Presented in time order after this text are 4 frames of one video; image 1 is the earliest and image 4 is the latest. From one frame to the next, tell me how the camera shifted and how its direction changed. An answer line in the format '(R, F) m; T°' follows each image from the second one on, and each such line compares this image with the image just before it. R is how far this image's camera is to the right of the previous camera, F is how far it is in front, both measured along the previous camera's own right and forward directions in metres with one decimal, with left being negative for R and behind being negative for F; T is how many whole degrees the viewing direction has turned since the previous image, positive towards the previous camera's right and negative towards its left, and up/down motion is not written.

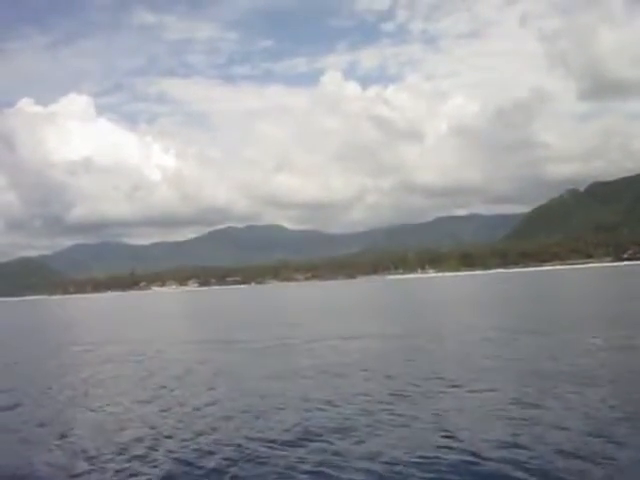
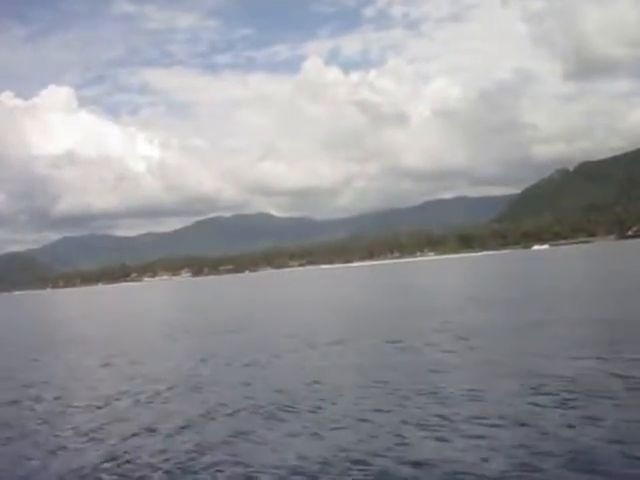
(-3.3, +8.1) m; +1°
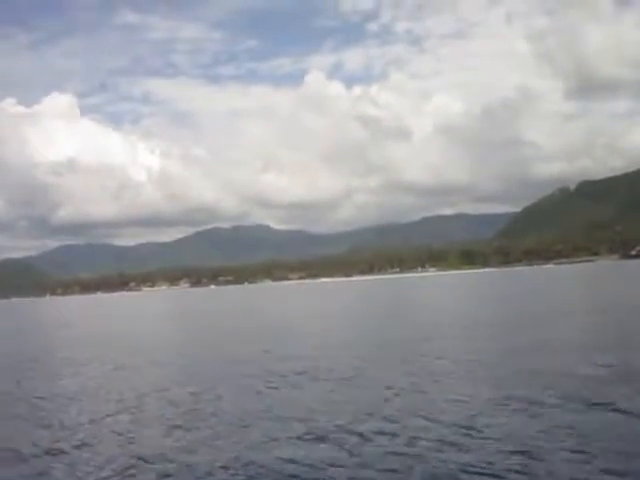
(-0.8, +2.2) m; 0°
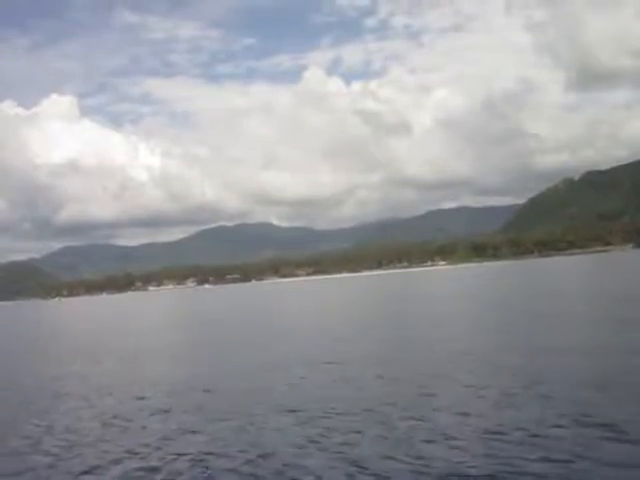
(-2.1, +4.2) m; 0°
